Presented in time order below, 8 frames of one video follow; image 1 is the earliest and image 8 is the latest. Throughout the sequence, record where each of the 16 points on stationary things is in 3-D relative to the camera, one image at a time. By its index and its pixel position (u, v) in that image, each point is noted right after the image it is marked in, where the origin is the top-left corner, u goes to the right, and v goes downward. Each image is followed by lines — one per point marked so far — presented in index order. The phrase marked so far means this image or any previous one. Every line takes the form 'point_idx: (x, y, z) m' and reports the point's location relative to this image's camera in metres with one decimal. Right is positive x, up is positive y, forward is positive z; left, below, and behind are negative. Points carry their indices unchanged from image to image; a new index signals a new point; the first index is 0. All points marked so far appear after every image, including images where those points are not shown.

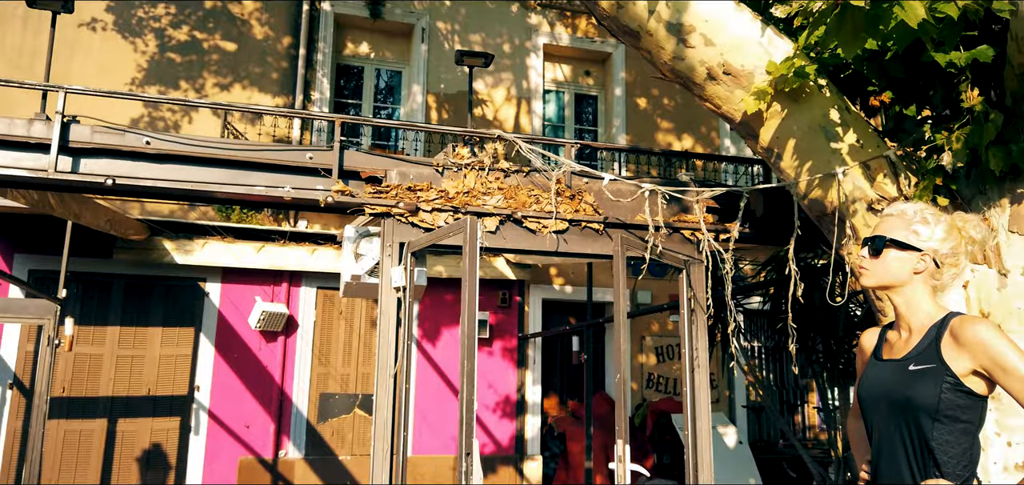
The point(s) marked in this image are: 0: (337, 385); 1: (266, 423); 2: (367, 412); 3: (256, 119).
0: (-2.9, -2.3, +12.5) m
1: (-3.9, -2.8, +12.1) m
2: (-2.4, -2.7, +12.6) m
3: (-4.2, +2.0, +12.8) m
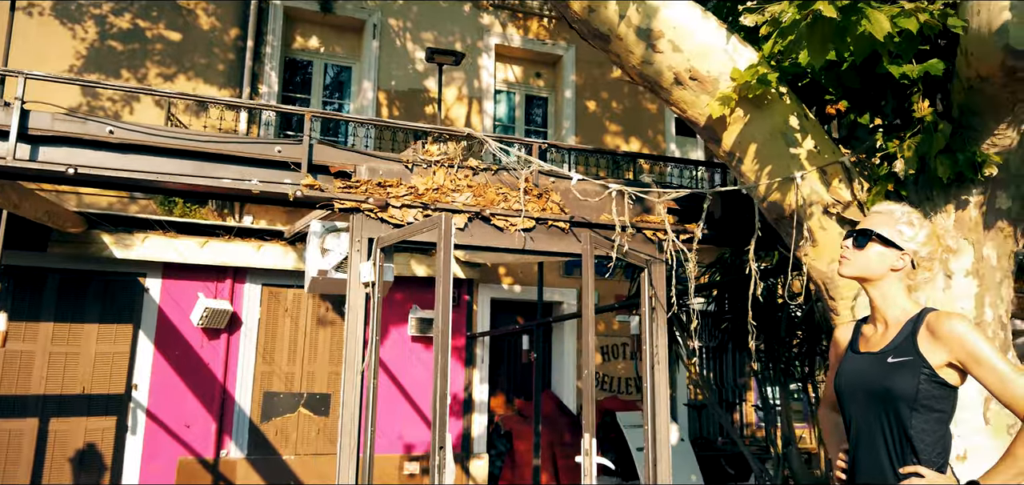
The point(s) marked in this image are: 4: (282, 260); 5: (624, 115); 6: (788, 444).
0: (-3.7, -2.2, +12.3) m
1: (-4.6, -2.7, +11.8) m
2: (-3.2, -2.7, +12.4) m
3: (-5.0, +2.1, +12.5) m
4: (-3.6, -0.3, +12.1) m
5: (+2.2, +2.5, +15.4) m
6: (+3.7, -2.7, +10.4) m
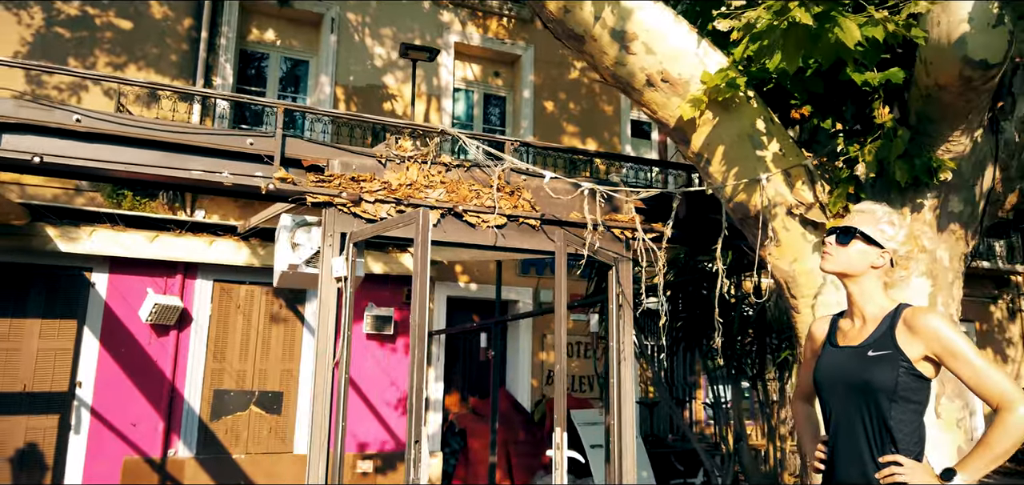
0: (-4.3, -2.1, +12.1) m
1: (-5.3, -2.6, +11.5) m
2: (-3.9, -2.6, +12.3) m
3: (-5.6, +2.2, +12.2) m
4: (-4.3, -0.2, +11.9) m
5: (+1.4, +2.5, +15.6) m
6: (+3.1, -2.7, +10.7) m
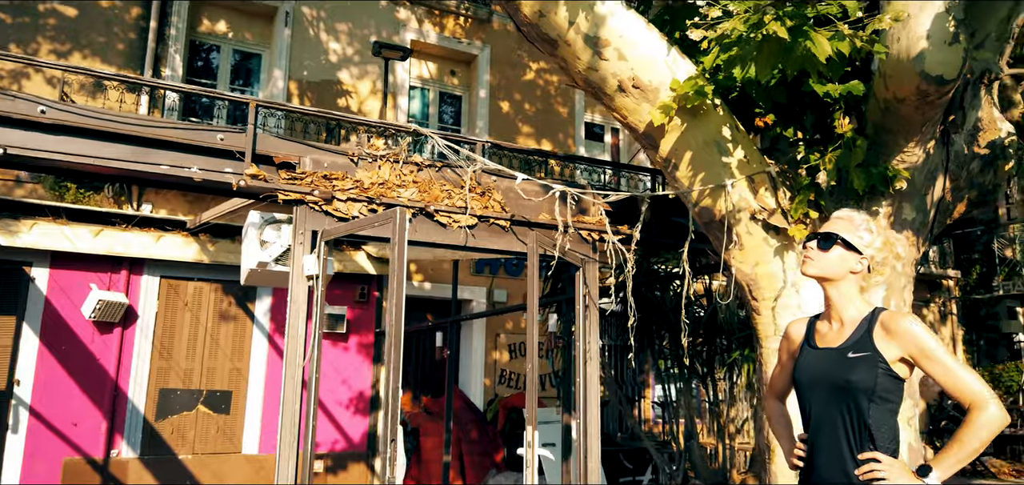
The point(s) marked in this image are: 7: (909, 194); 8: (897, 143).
0: (-5.0, -2.1, +11.8) m
1: (-5.9, -2.5, +11.2) m
2: (-4.6, -2.5, +12.0) m
3: (-6.2, +2.3, +11.9) m
4: (-4.9, -0.1, +11.6) m
5: (+0.5, +2.5, +15.7) m
6: (+2.5, -2.7, +10.9) m
7: (+2.7, +0.3, +5.3) m
8: (+2.5, +0.6, +5.1) m
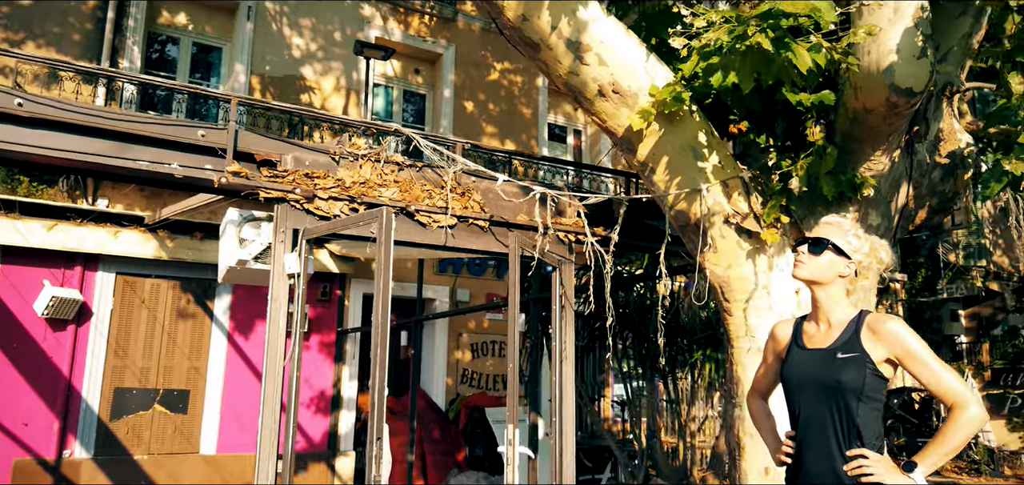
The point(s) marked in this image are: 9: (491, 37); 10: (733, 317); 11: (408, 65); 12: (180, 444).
0: (-5.6, -2.0, +11.6) m
1: (-6.4, -2.5, +10.9) m
2: (-5.2, -2.5, +11.8) m
3: (-6.7, +2.4, +11.5) m
4: (-5.4, -0.1, +11.4) m
5: (-0.2, +2.5, +15.7) m
6: (+2.0, -2.7, +11.1) m
7: (+2.6, +0.3, +5.5) m
8: (+2.4, +0.6, +5.3) m
9: (-0.6, +4.1, +15.5) m
10: (+1.6, -0.6, +5.9) m
11: (-2.0, +3.5, +15.3) m
12: (-5.0, -3.0, +11.8) m
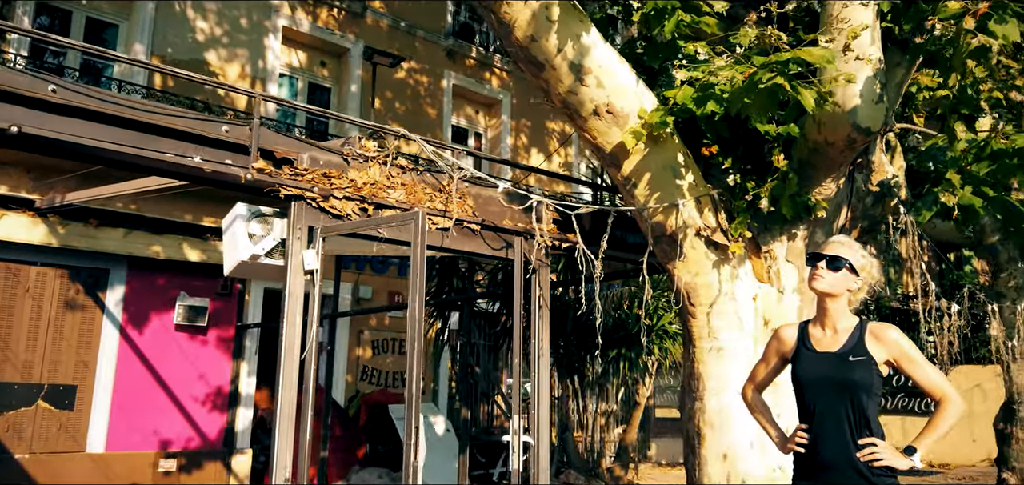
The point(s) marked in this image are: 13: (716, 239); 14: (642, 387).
0: (-6.7, -1.8, +10.9) m
1: (-7.5, -2.2, +10.1) m
2: (-6.4, -2.3, +11.2) m
3: (-7.7, +2.6, +10.6) m
4: (-6.5, +0.1, +10.7) m
5: (-2.0, +2.5, +15.9) m
6: (+0.8, -2.8, +11.7) m
7: (+2.4, +0.2, +6.3) m
8: (+2.2, +0.5, +6.0) m
9: (-2.3, +4.1, +15.6) m
10: (+1.4, -0.6, +6.5) m
11: (-3.7, +3.6, +15.2) m
12: (-6.3, -2.8, +11.2) m
13: (+1.5, 0.0, +6.5) m
14: (+1.9, -2.1, +11.6) m
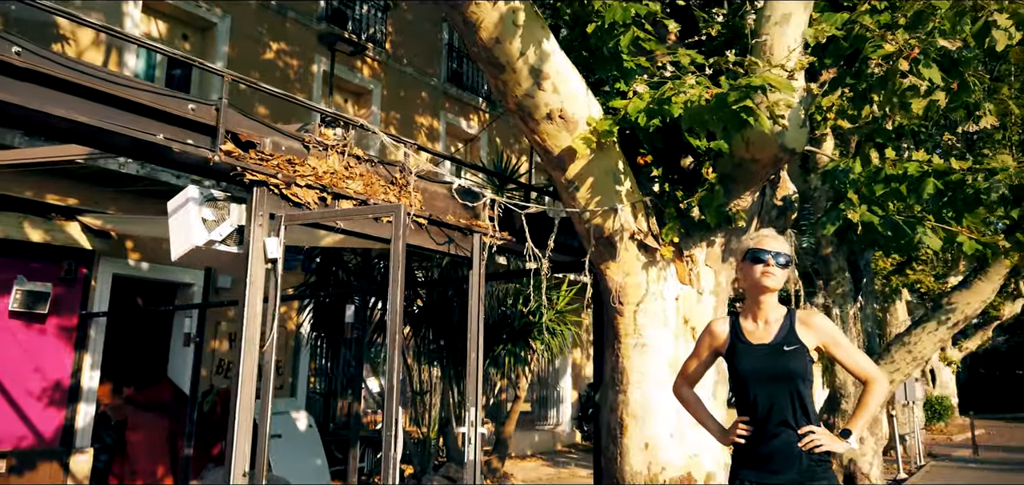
0: (-8.2, -1.5, +9.4) m
1: (-8.8, -1.9, +8.5) m
2: (-7.9, -2.0, +9.8) m
3: (-8.9, +3.0, +9.0) m
4: (-7.8, +0.5, +9.3) m
5: (-4.4, +2.7, +15.3) m
6: (-1.1, -2.7, +11.8) m
7: (+1.8, +0.1, +6.8) m
8: (+1.7, +0.4, +6.5) m
9: (-4.5, +4.3, +15.0) m
10: (+0.7, -0.6, +6.8) m
11: (-5.9, +3.9, +14.3) m
12: (-7.8, -2.5, +9.8) m
13: (+0.8, 0.0, +6.8) m
14: (+0.1, -2.1, +12.0) m
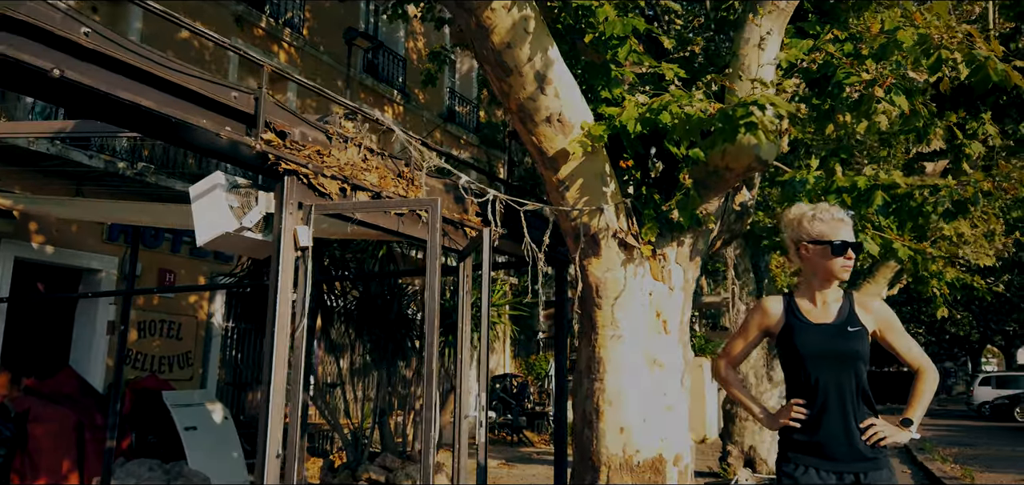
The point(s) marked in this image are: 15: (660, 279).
0: (-8.7, -1.2, +8.5) m
1: (-9.2, -1.6, +7.5) m
2: (-8.6, -1.7, +8.9) m
3: (-9.3, +3.3, +8.0) m
4: (-8.3, +0.8, +8.5) m
5: (-5.7, +3.0, +14.8) m
6: (-2.1, -2.6, +11.8) m
7: (+1.5, +0.1, +7.4) m
8: (+1.5, +0.4, +7.1) m
9: (-5.8, +4.6, +14.5) m
10: (+0.4, -0.6, +7.2) m
11: (-7.0, +4.1, +13.6) m
12: (-8.5, -2.2, +9.0) m
13: (+0.6, +0.1, +7.2) m
14: (-0.9, -2.0, +12.2) m
15: (+1.2, -0.3, +6.3) m
